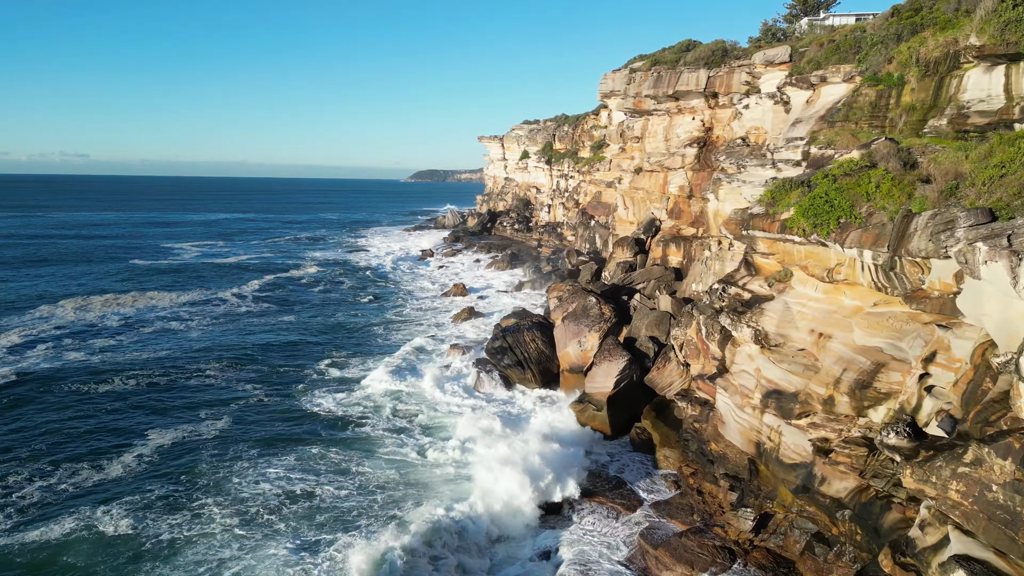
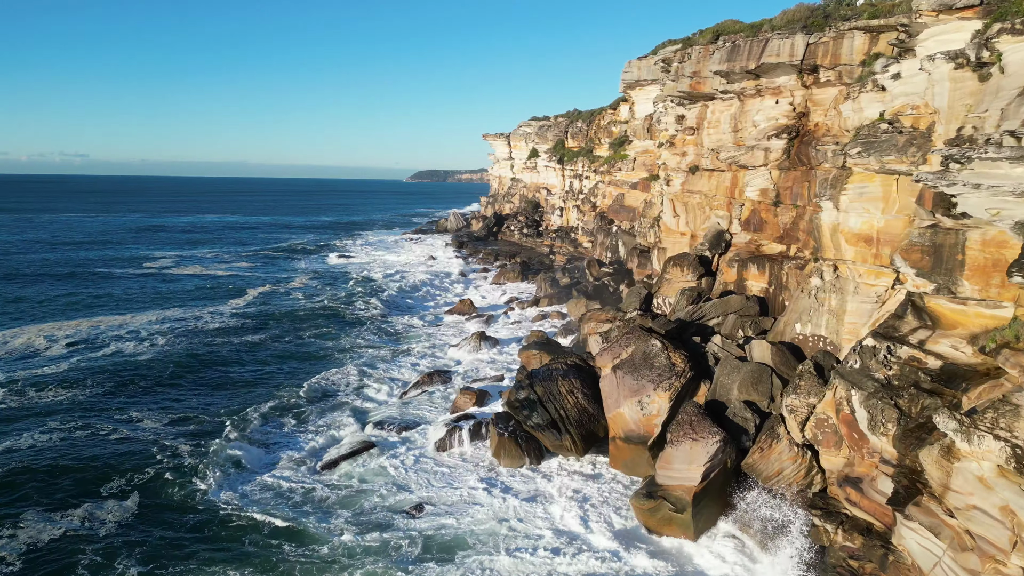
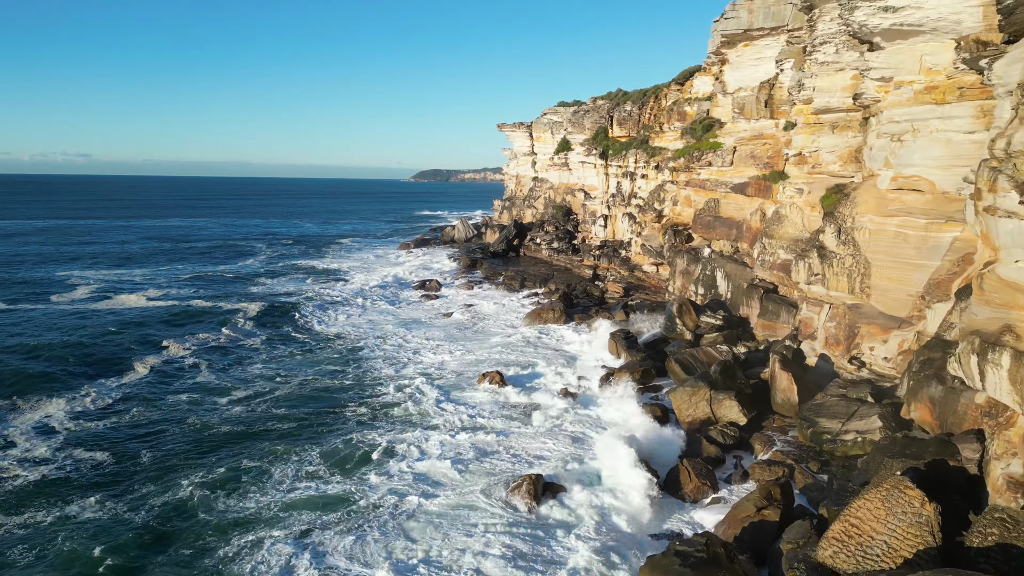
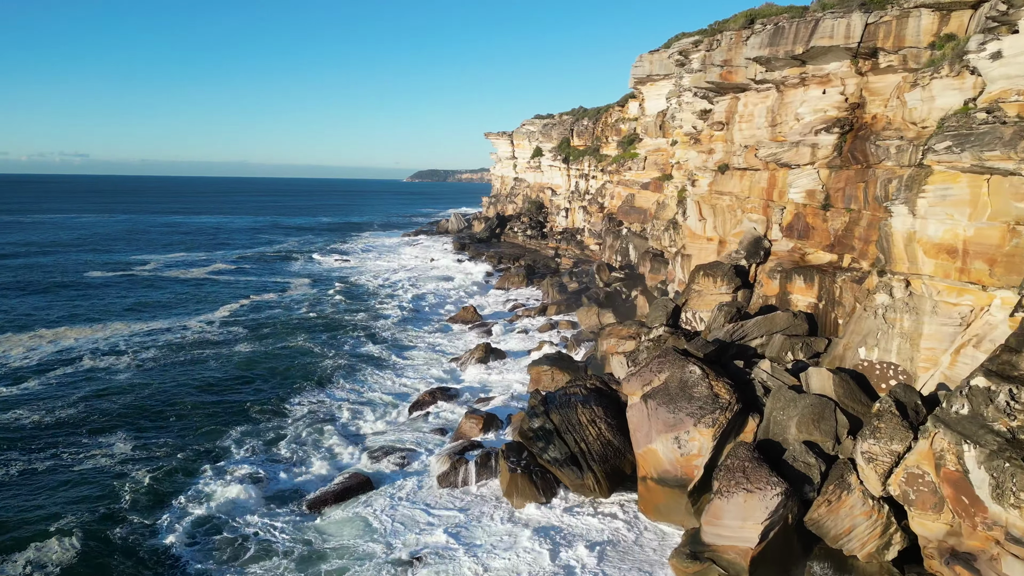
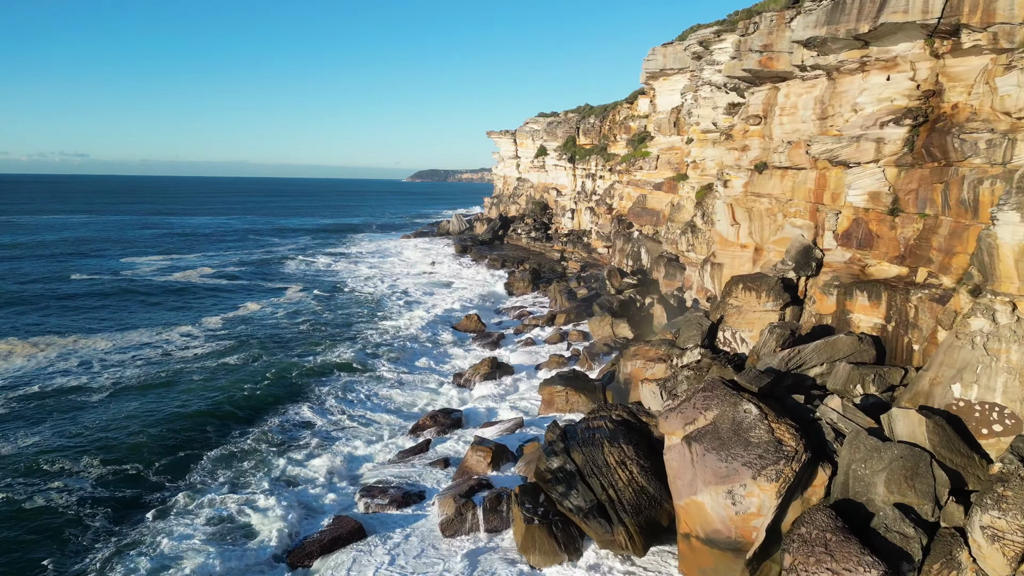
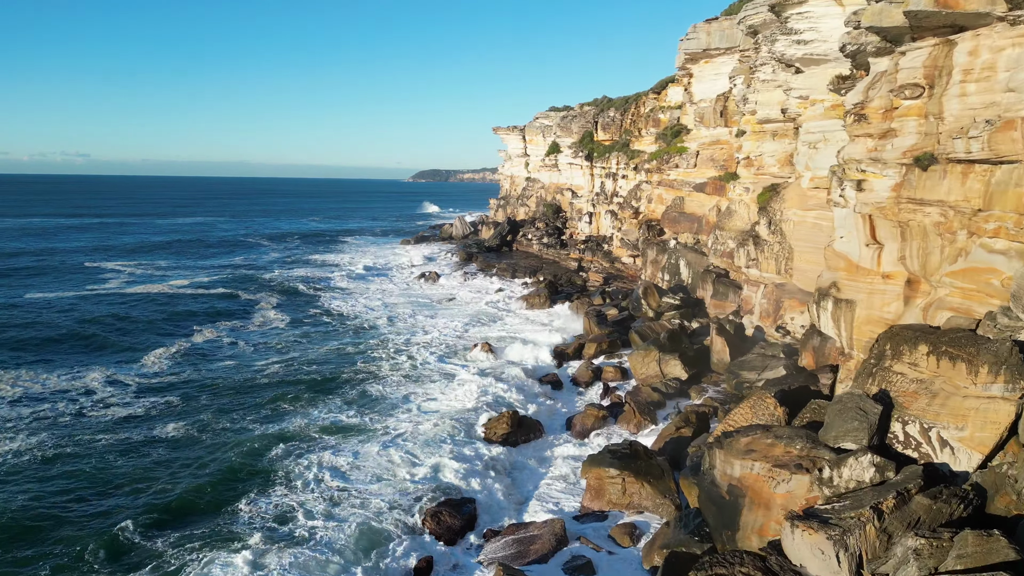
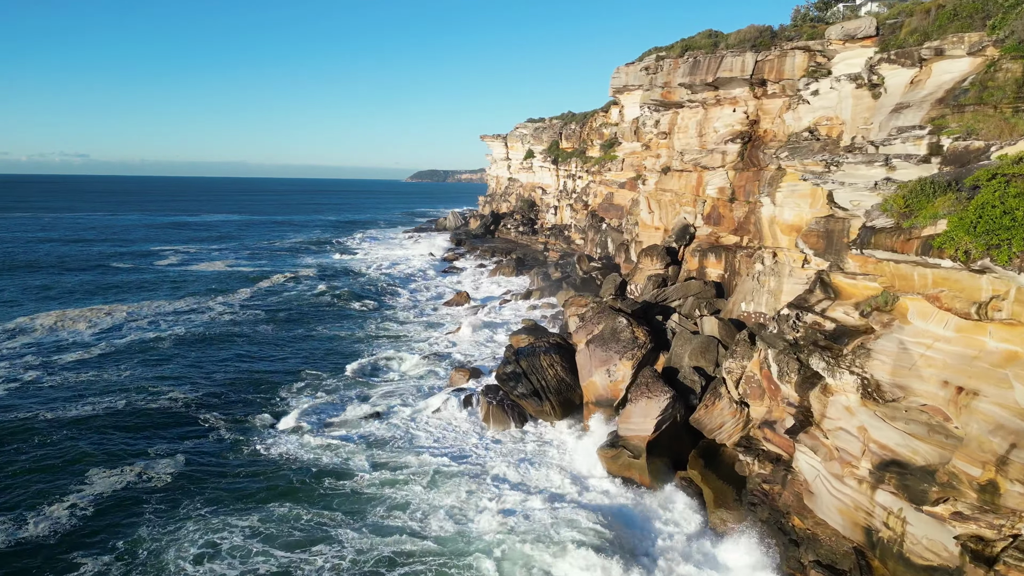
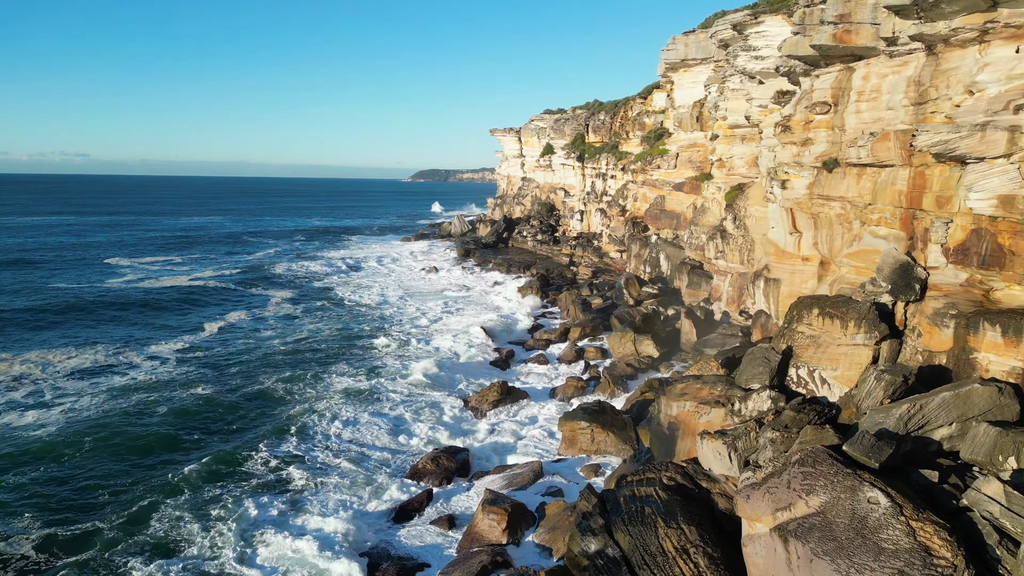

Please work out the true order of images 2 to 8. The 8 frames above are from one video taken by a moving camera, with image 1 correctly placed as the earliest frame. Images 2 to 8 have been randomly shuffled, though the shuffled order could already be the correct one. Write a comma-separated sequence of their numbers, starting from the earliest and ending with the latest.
7, 2, 4, 5, 8, 6, 3
